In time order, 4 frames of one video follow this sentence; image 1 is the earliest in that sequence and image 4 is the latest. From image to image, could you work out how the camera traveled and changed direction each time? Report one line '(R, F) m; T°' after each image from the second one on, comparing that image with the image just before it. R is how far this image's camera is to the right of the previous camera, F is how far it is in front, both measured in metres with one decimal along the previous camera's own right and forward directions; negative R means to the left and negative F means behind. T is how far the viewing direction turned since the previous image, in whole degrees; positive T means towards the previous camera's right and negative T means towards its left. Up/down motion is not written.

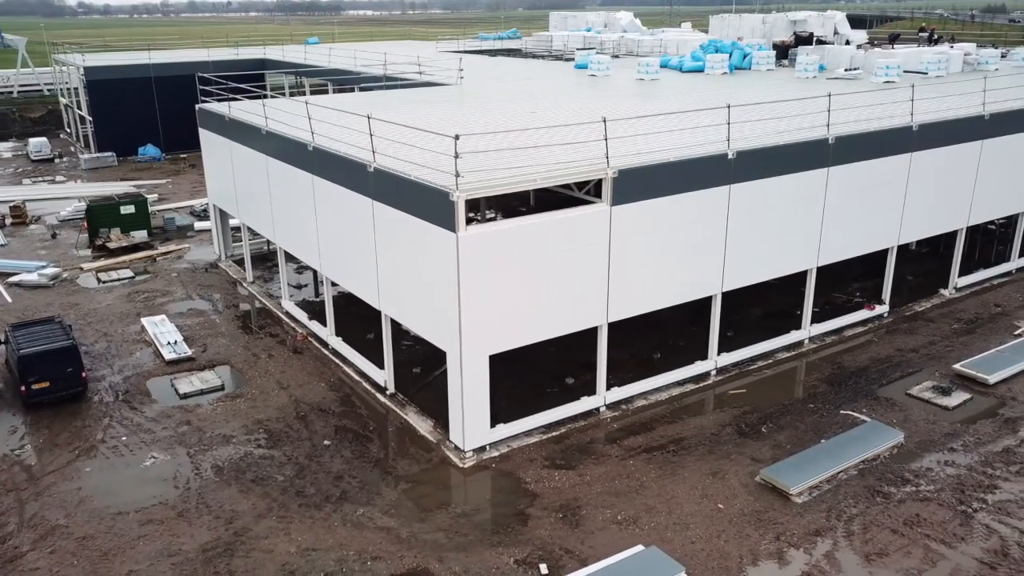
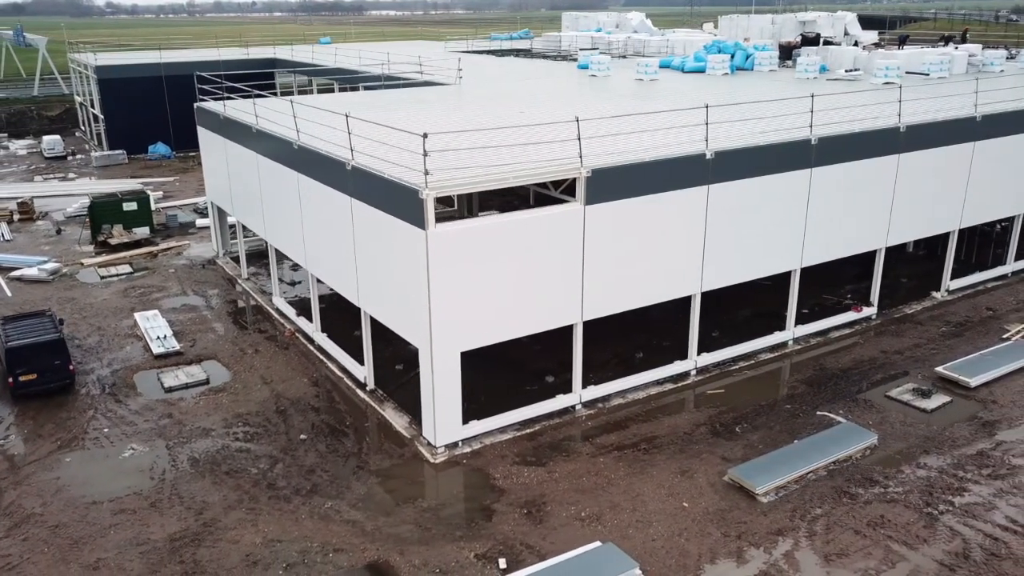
(+0.7, -0.1) m; -1°
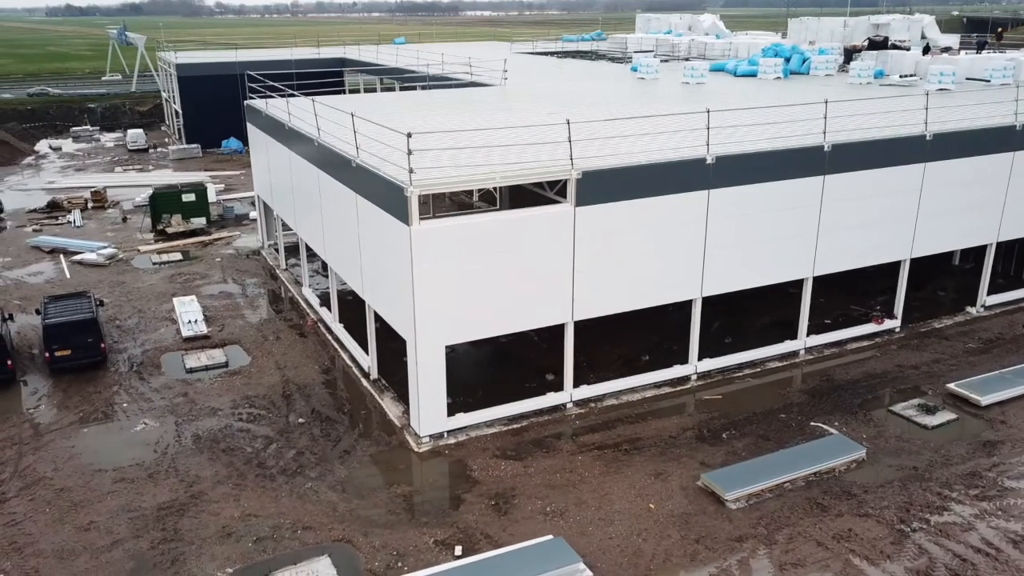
(+1.5, -0.2) m; -6°
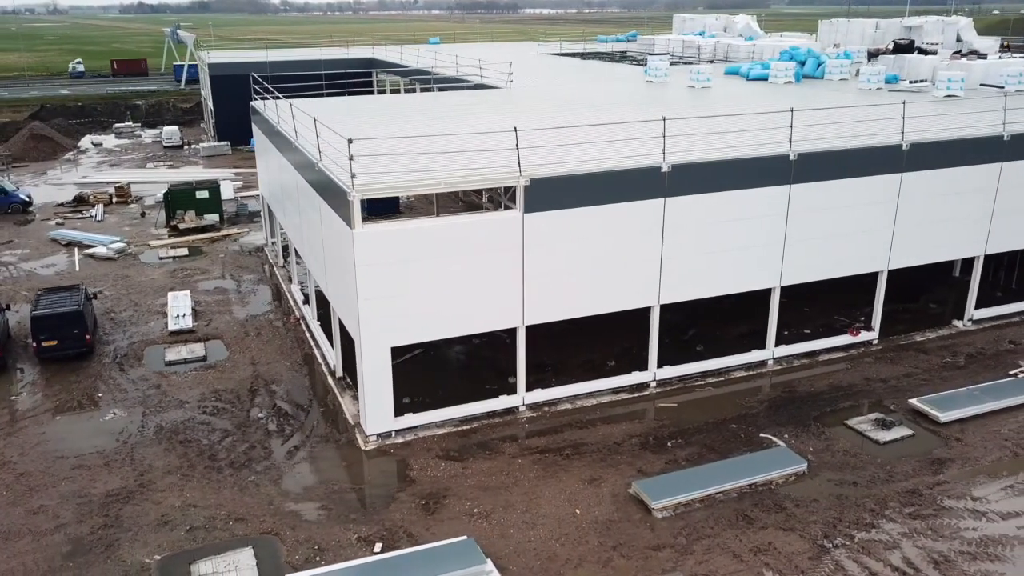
(+1.7, -0.2) m; -4°
